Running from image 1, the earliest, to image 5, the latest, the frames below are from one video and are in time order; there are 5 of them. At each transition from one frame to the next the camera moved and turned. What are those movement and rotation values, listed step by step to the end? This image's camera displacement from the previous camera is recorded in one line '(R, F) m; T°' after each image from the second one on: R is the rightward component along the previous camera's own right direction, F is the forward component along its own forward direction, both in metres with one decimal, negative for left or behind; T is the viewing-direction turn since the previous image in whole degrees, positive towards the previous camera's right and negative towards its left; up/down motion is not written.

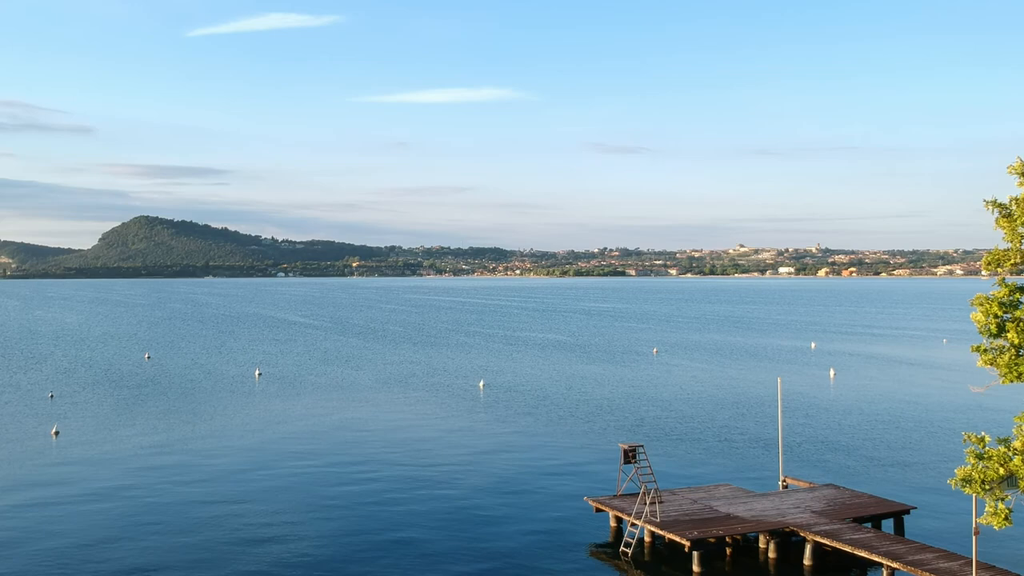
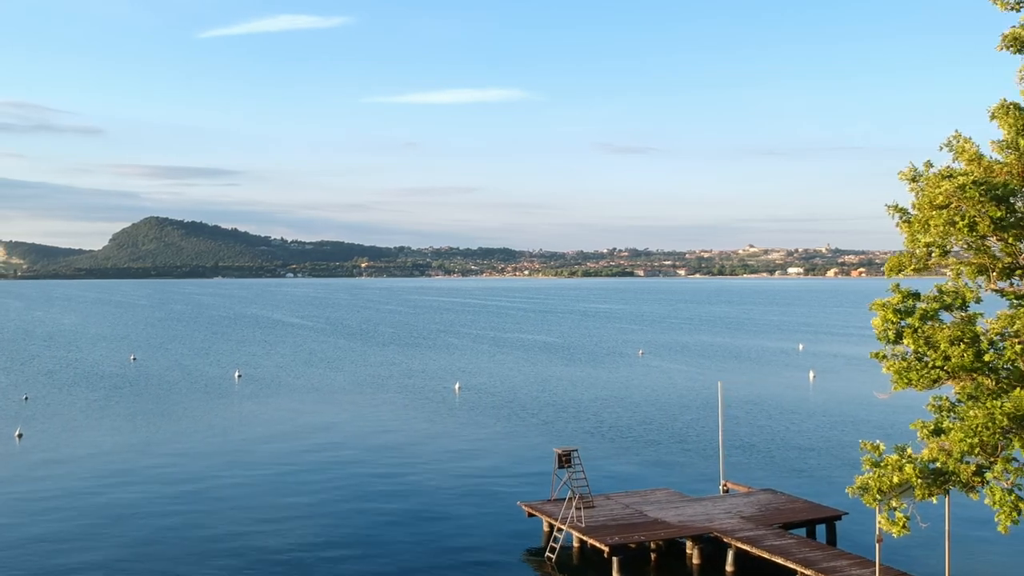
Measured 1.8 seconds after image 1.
(+2.2, +0.1) m; 0°
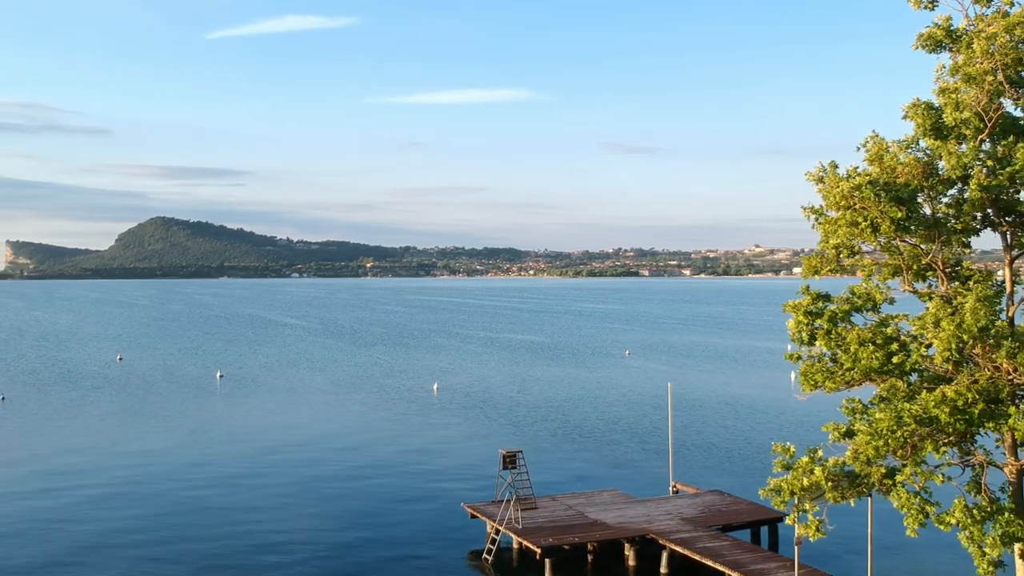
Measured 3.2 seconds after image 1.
(+1.8, +0.1) m; 0°
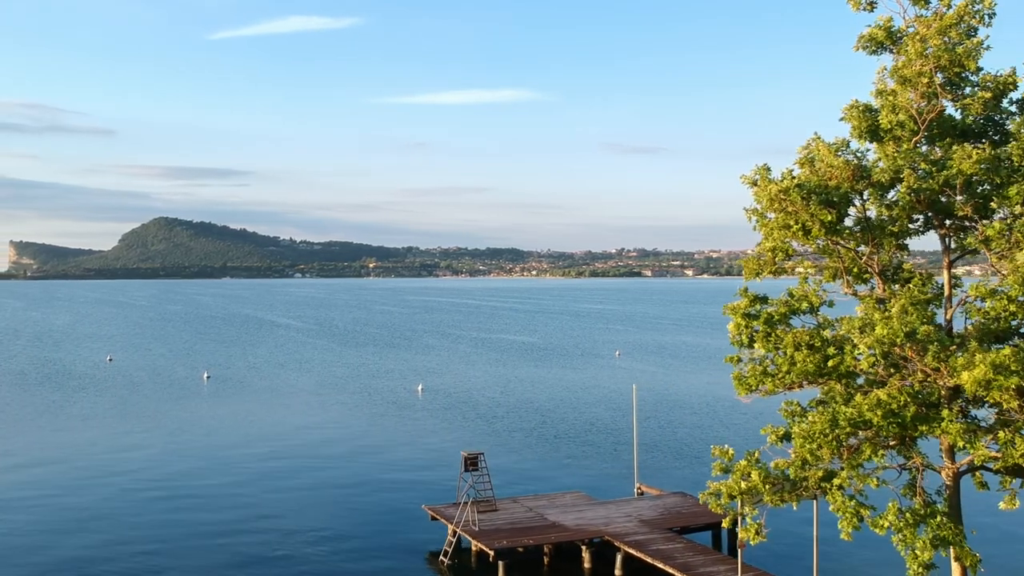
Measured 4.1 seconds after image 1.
(+1.2, 0.0) m; 0°
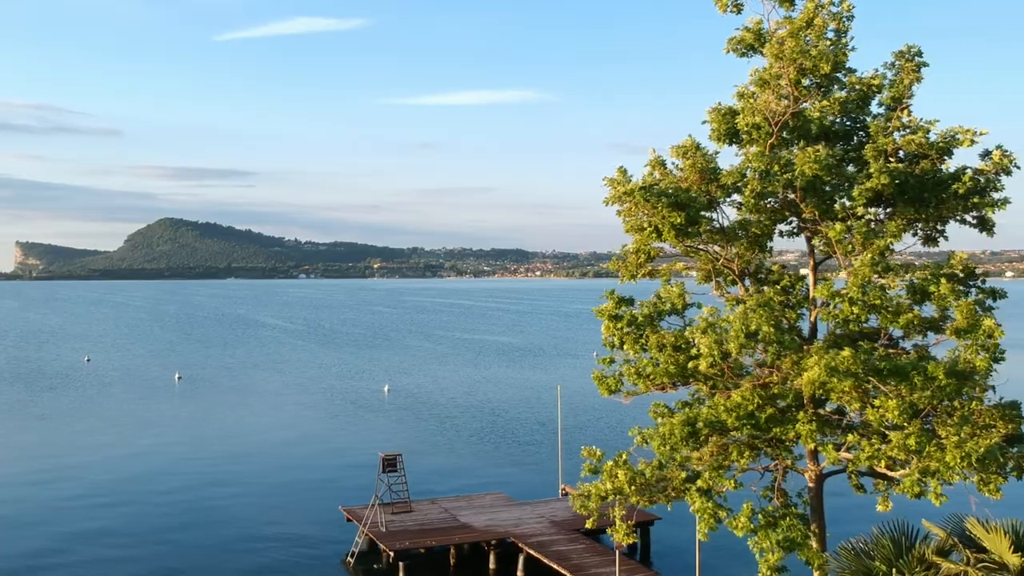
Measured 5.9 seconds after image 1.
(+2.5, 0.0) m; 0°
